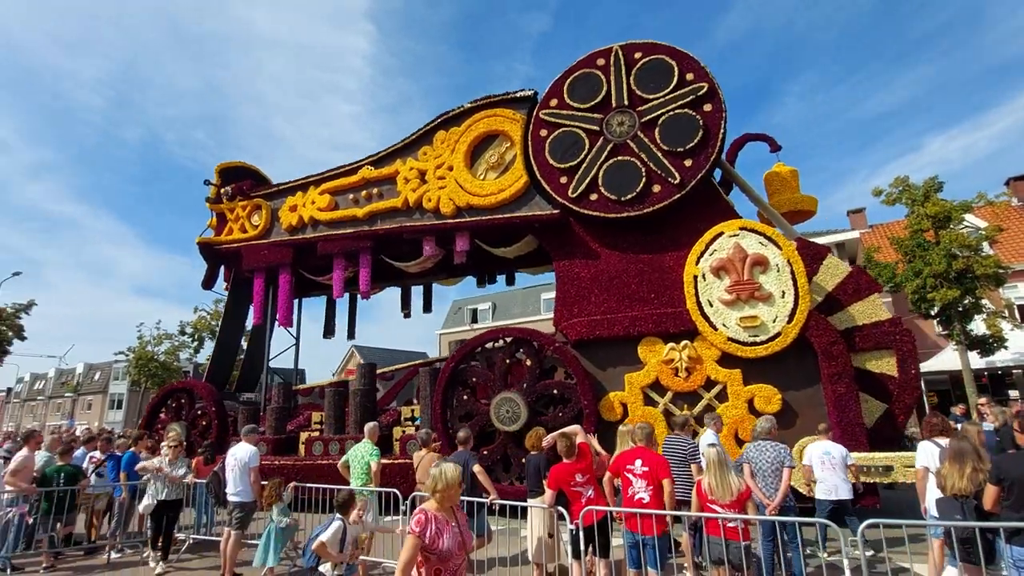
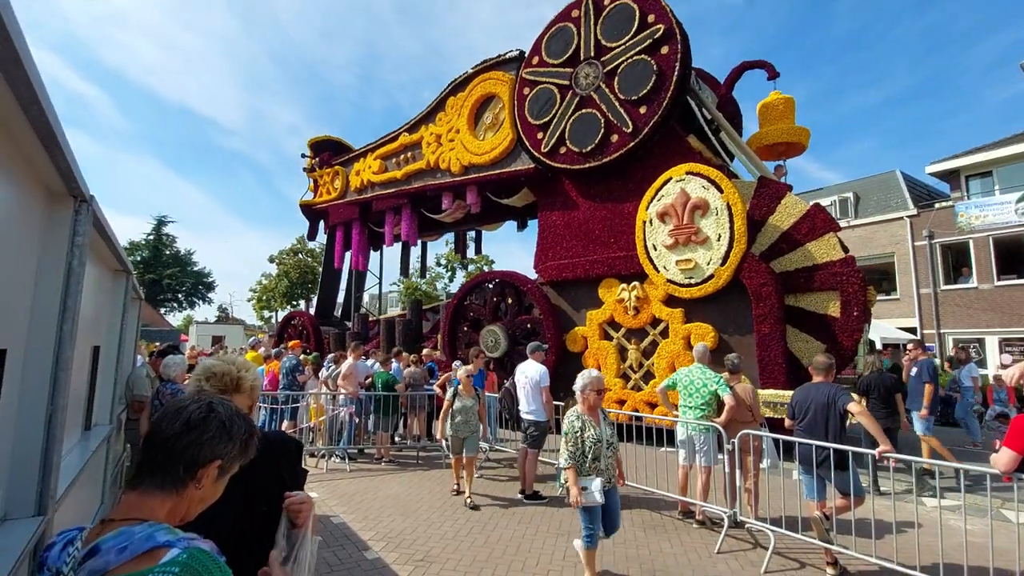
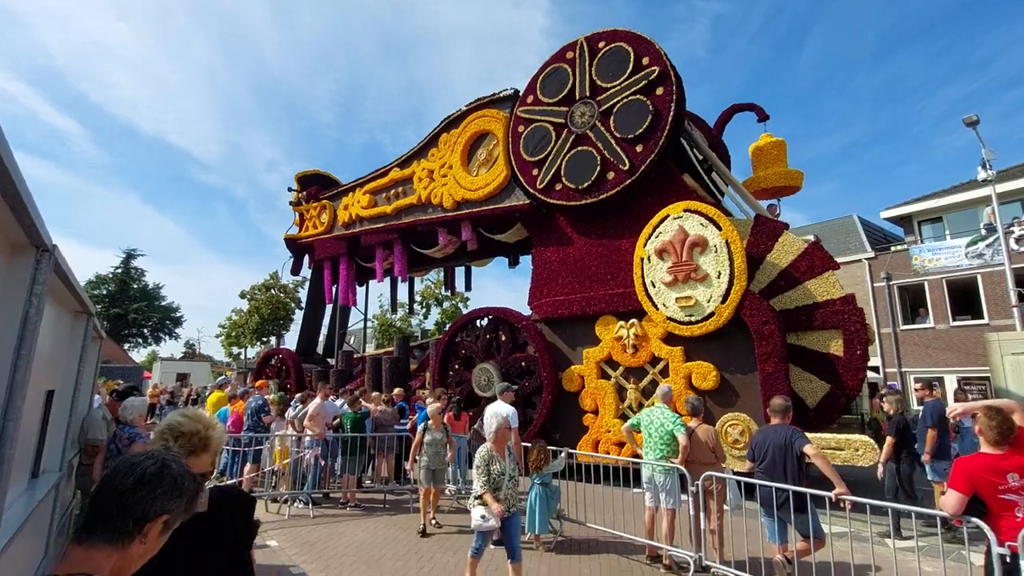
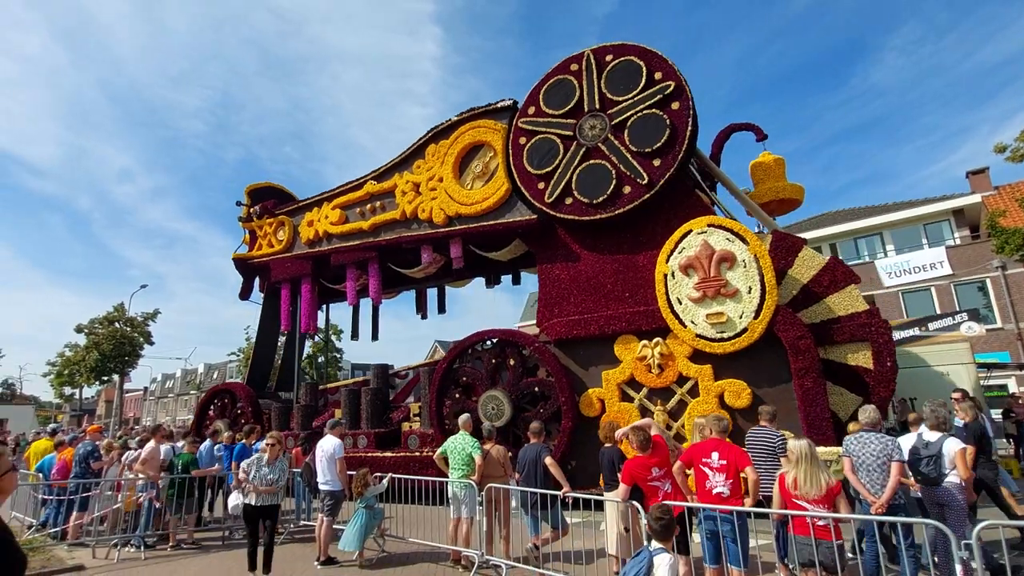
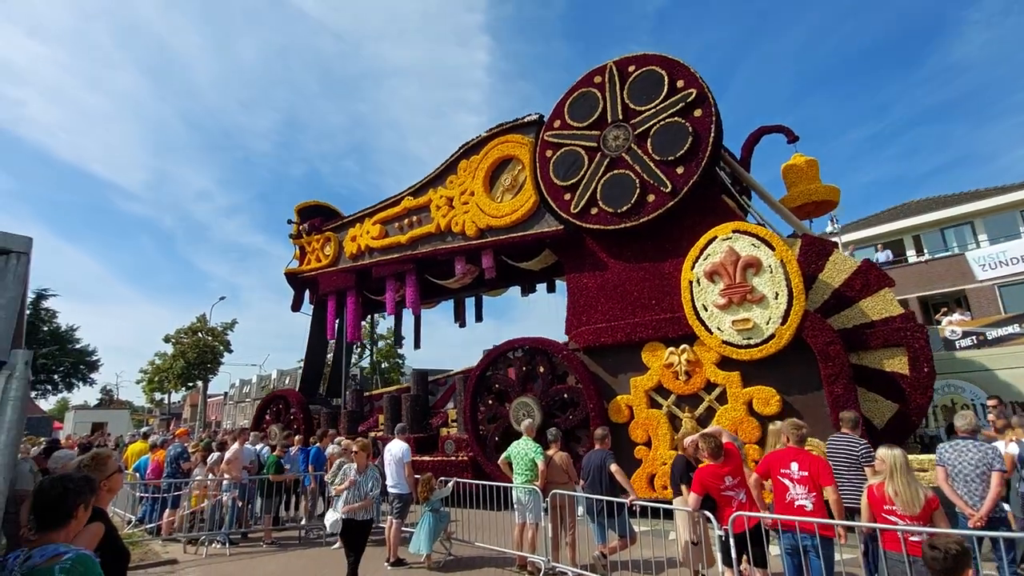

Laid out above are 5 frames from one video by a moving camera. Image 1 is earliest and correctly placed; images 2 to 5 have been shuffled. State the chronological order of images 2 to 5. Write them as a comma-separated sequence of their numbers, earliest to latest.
4, 5, 3, 2
